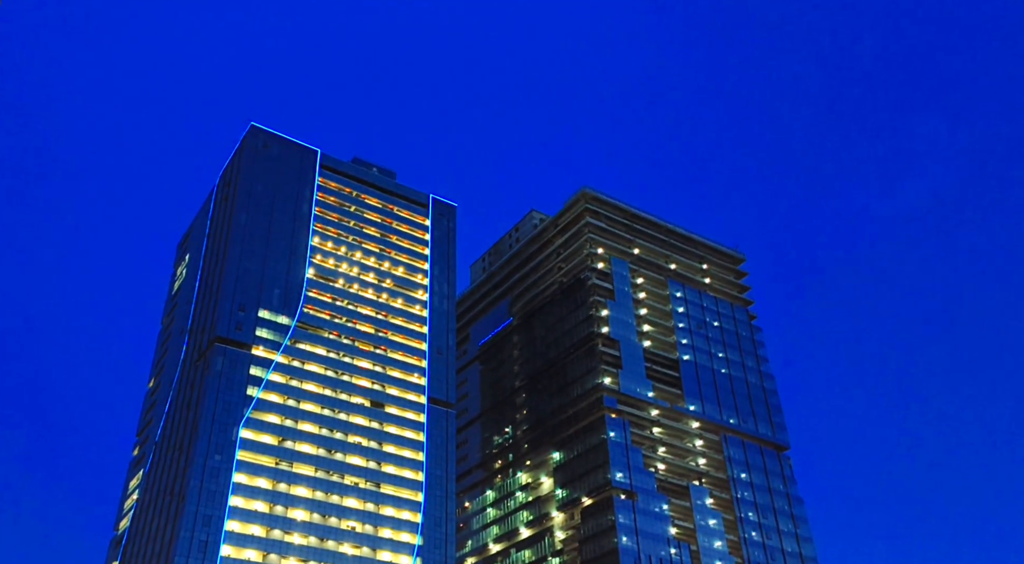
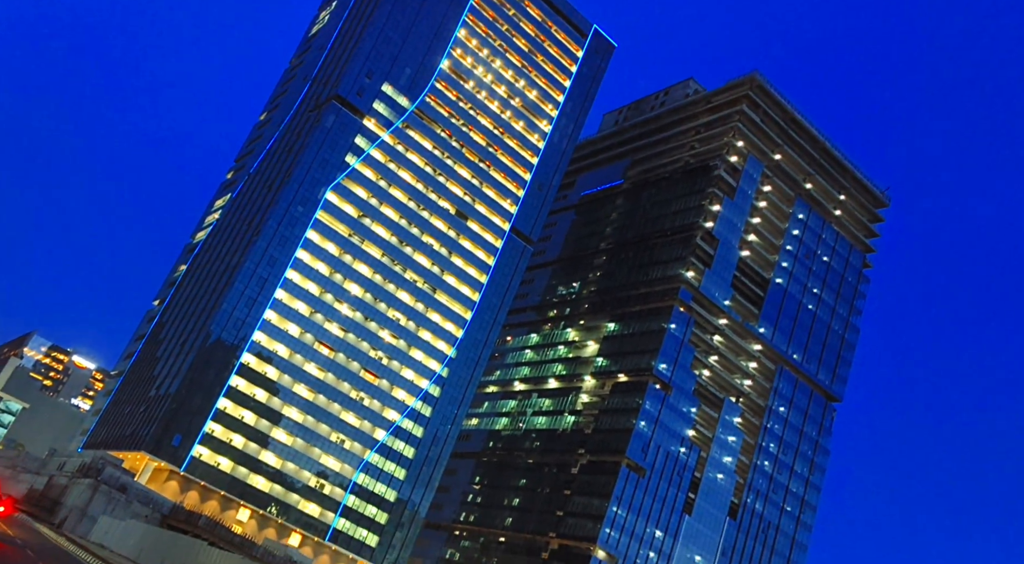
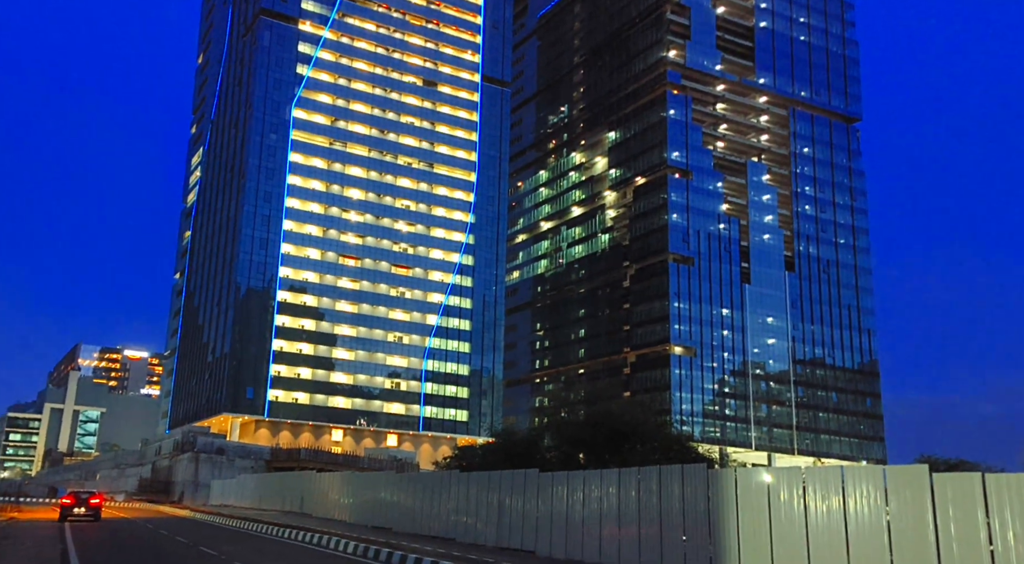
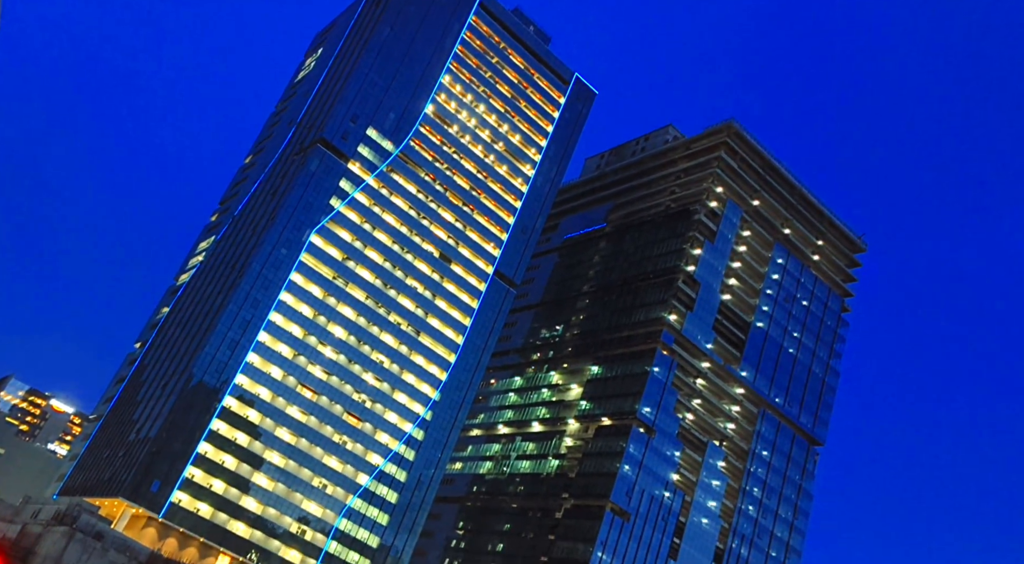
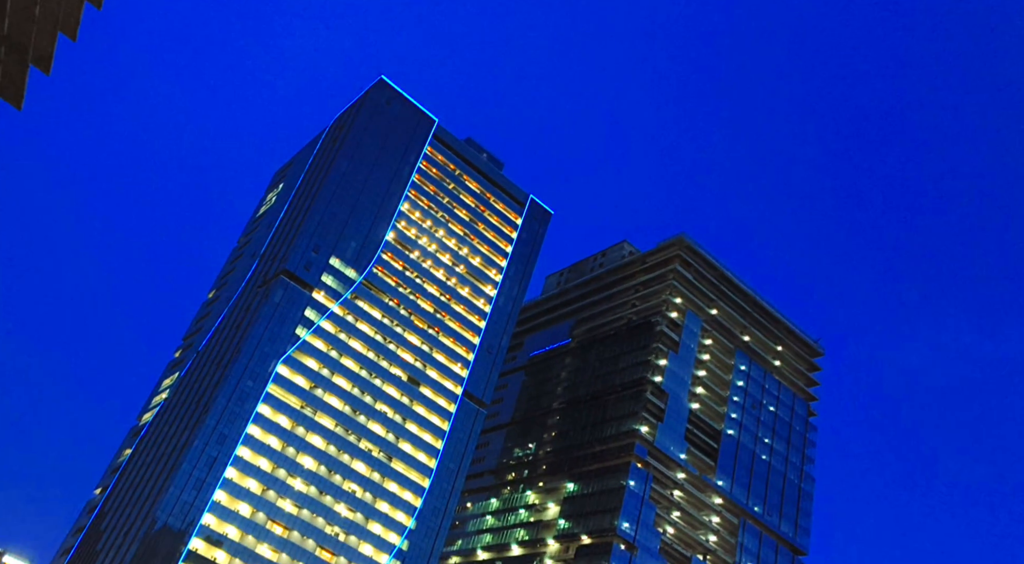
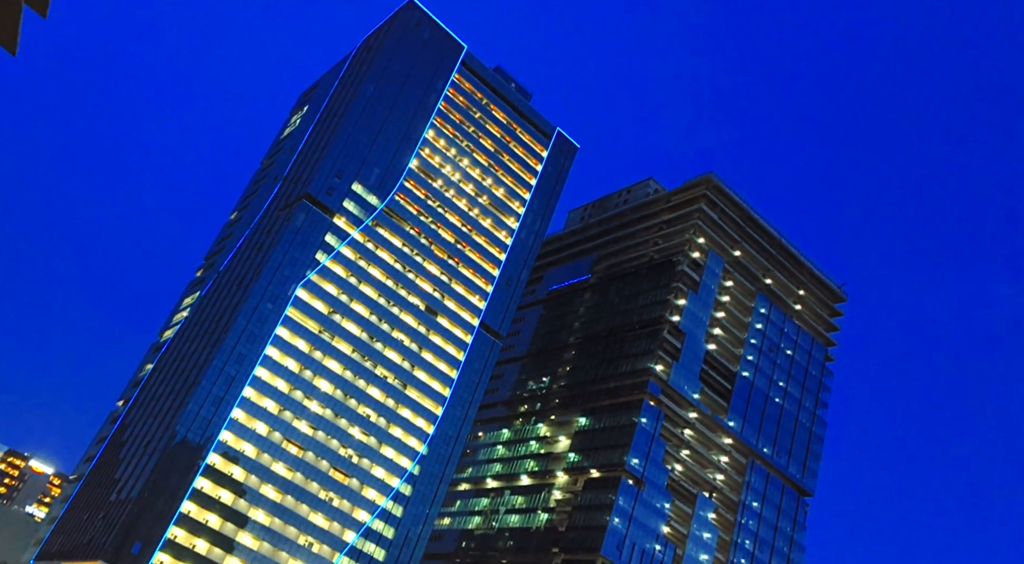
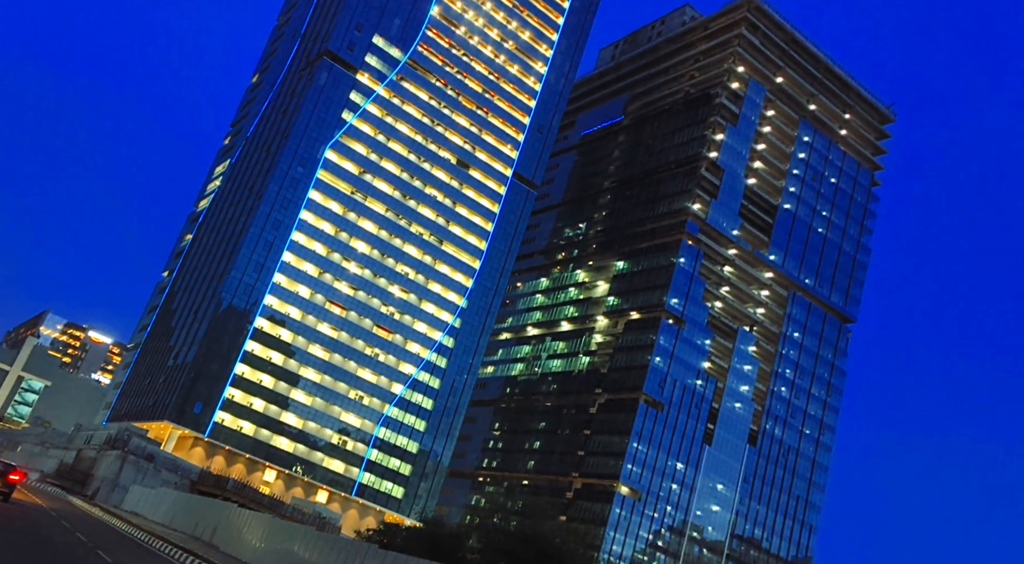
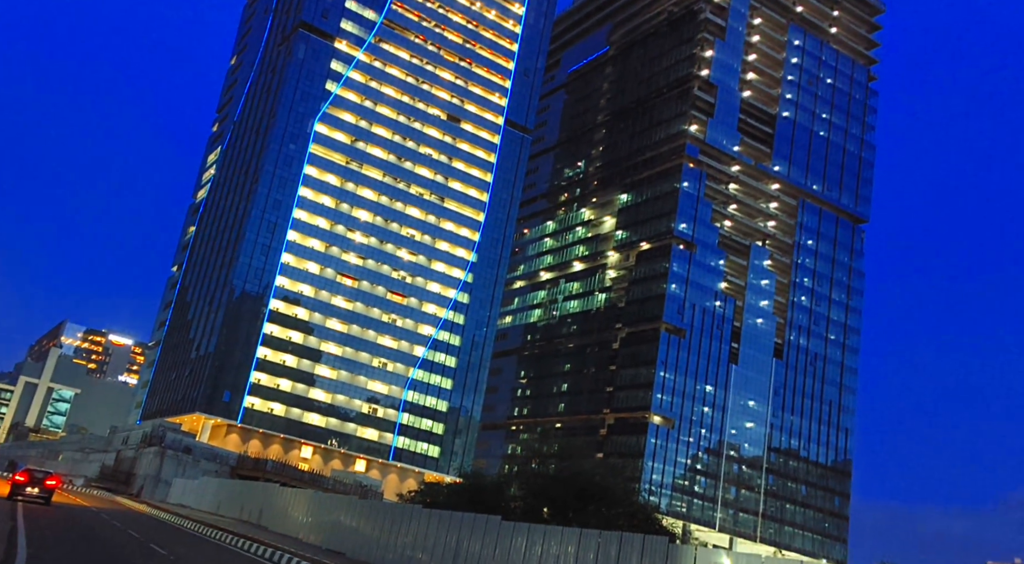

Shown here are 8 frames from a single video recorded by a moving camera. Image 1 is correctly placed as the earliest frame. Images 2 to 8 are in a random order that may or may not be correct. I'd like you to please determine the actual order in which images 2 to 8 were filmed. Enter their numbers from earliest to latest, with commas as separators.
5, 6, 4, 2, 7, 8, 3
